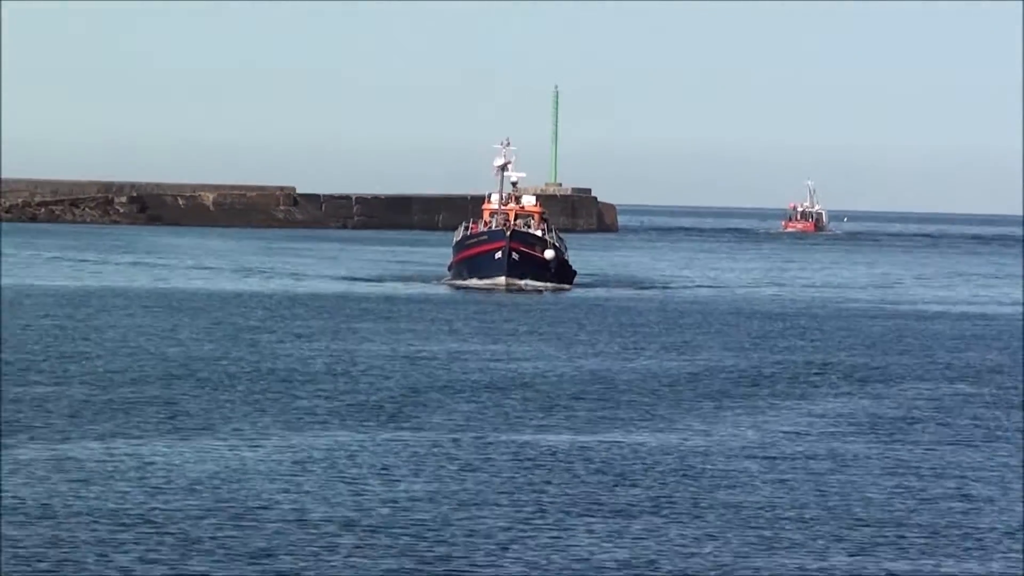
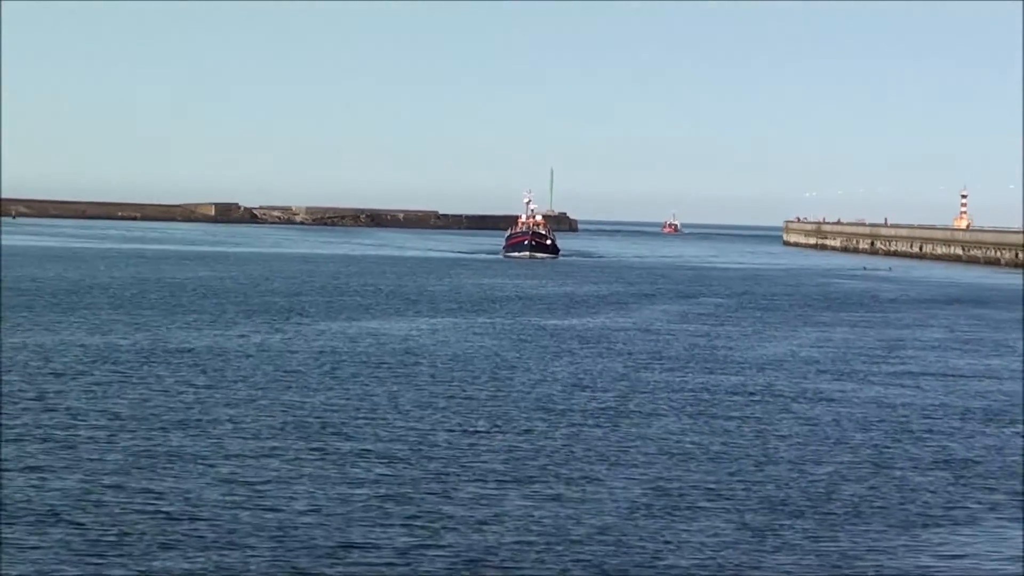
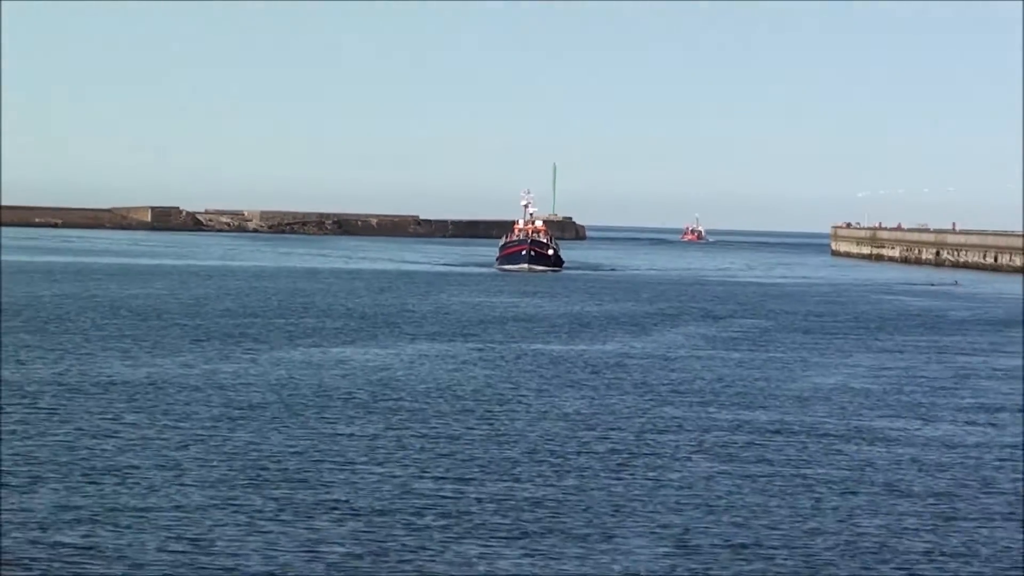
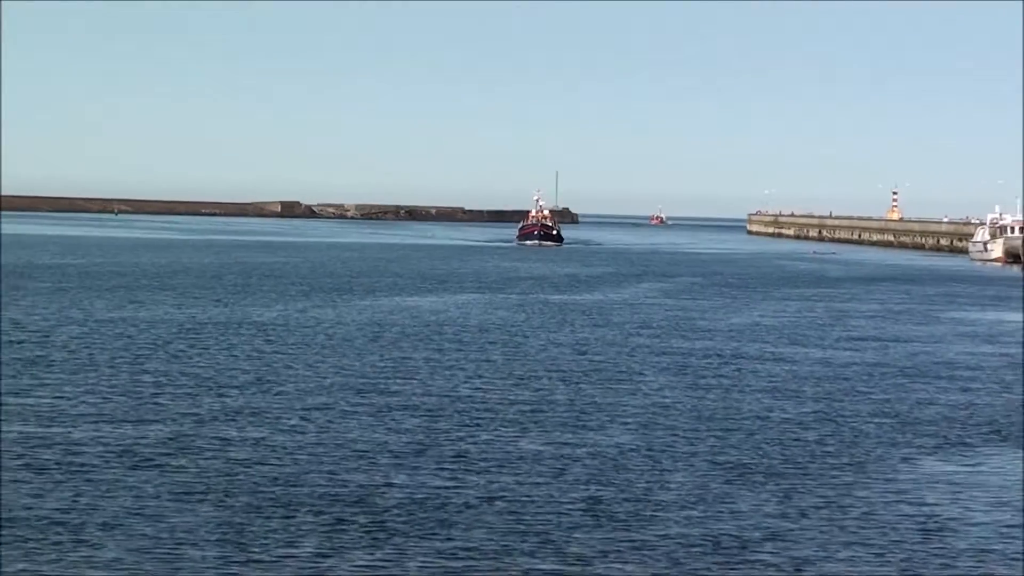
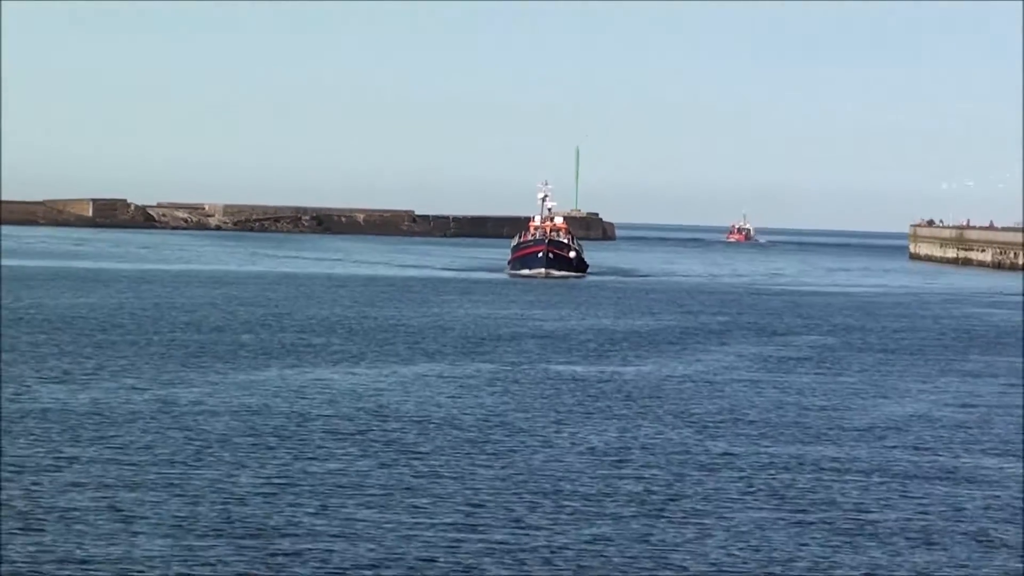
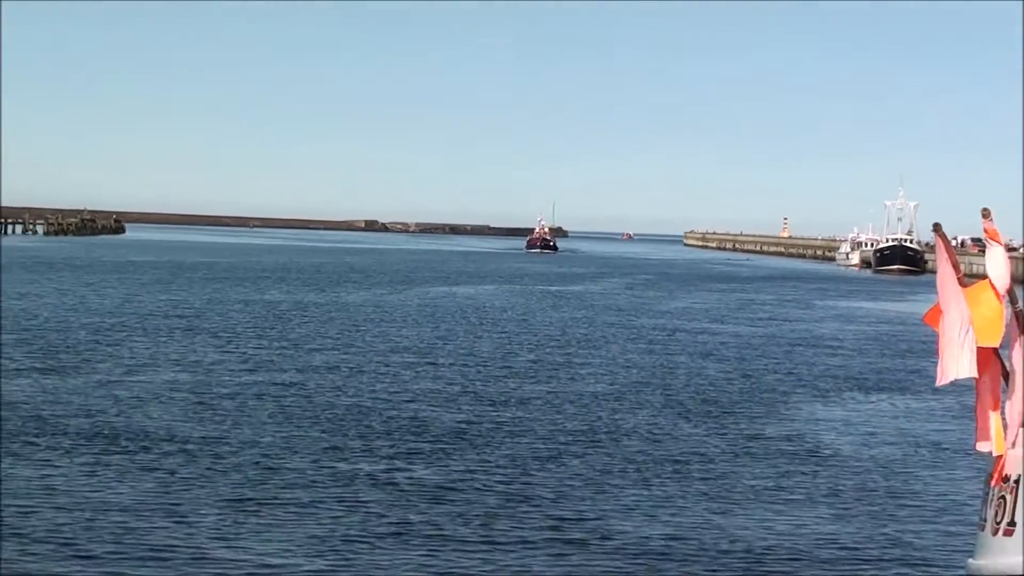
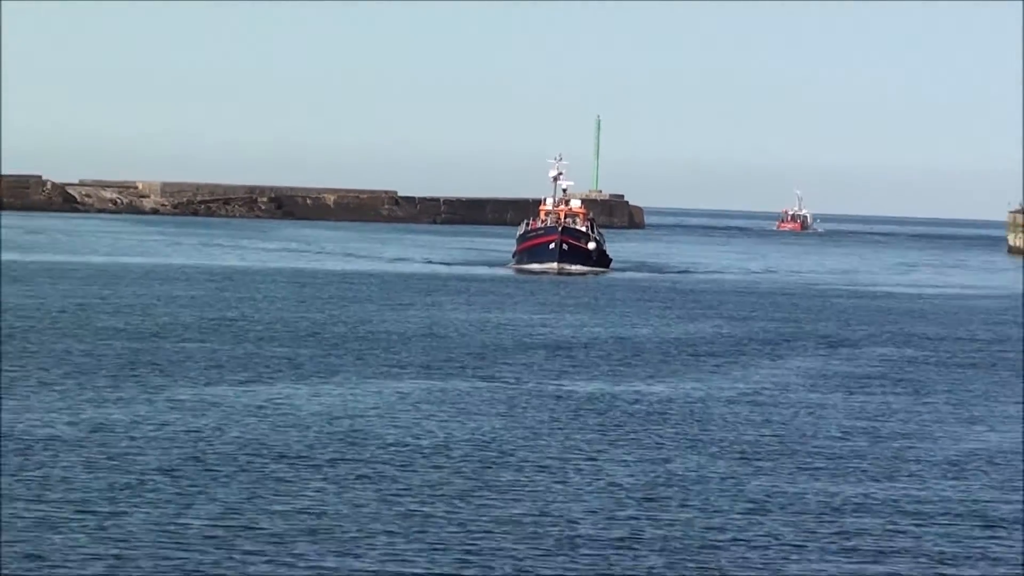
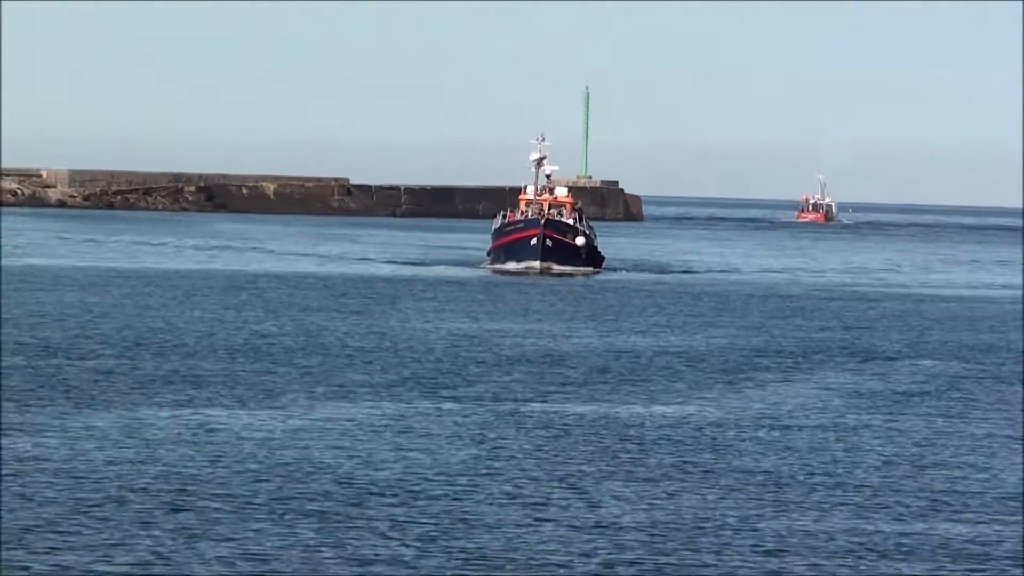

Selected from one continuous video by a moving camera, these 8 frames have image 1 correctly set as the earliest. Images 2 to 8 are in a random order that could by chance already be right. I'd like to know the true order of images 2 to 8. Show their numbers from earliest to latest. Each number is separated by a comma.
8, 7, 5, 3, 2, 4, 6
